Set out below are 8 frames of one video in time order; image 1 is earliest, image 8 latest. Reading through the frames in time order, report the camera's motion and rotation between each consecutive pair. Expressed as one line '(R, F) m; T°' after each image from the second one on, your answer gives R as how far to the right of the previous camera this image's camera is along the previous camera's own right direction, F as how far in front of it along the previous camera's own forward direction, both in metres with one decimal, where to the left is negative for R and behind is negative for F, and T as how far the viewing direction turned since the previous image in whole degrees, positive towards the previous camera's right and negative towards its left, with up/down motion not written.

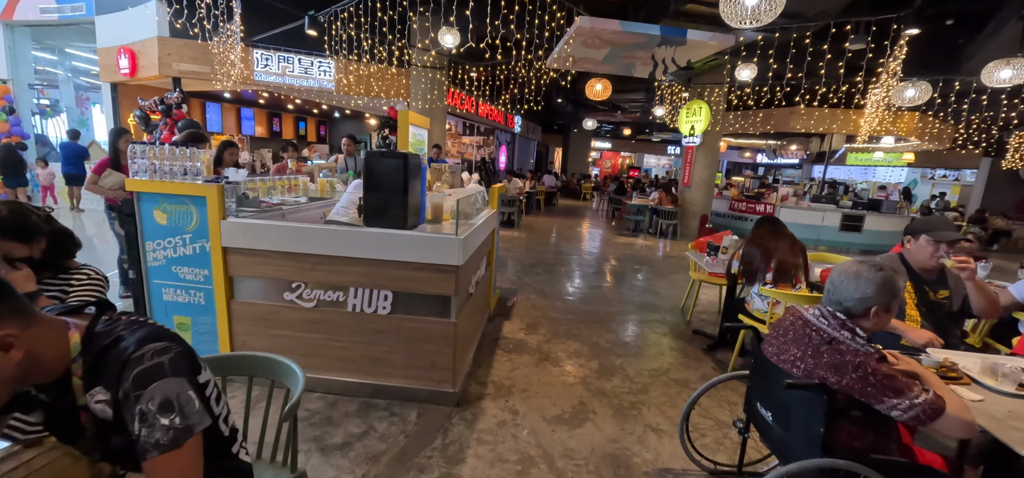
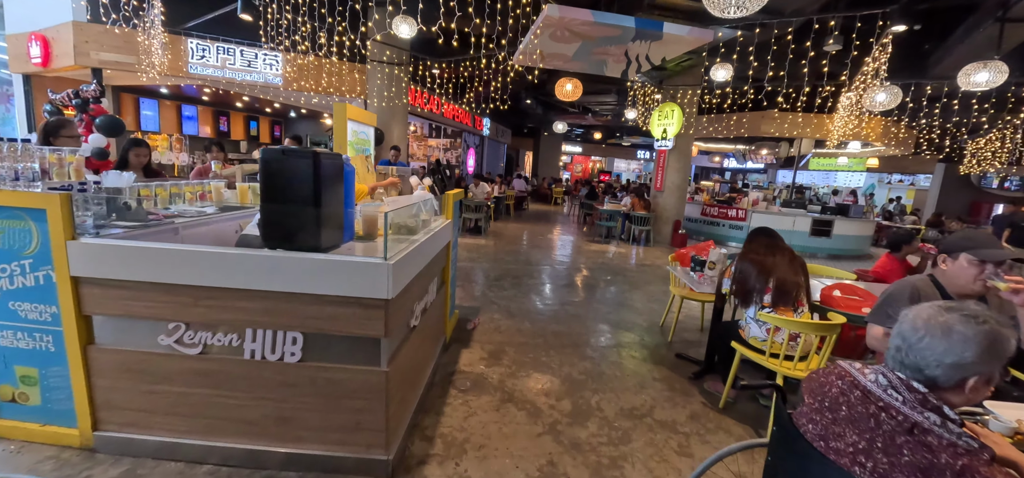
(+0.1, +0.5) m; +4°
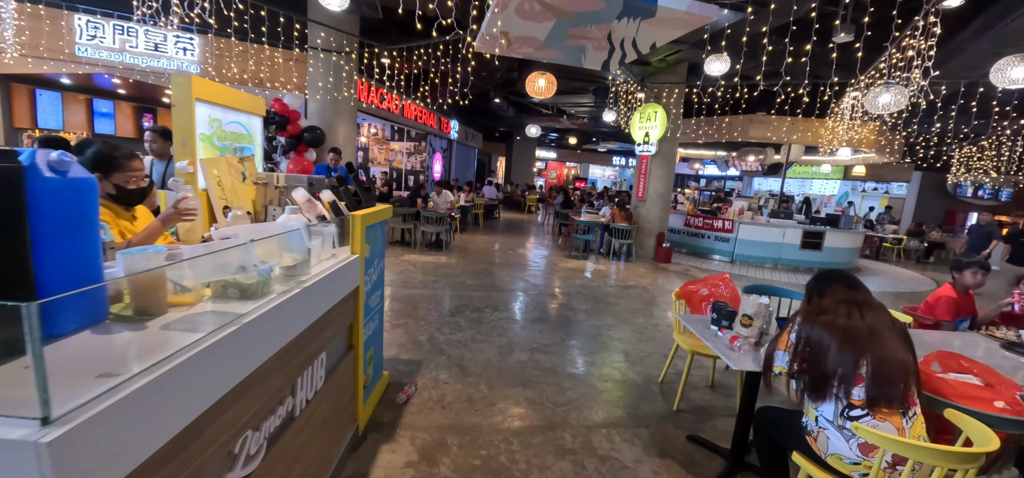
(+0.2, +1.1) m; +3°
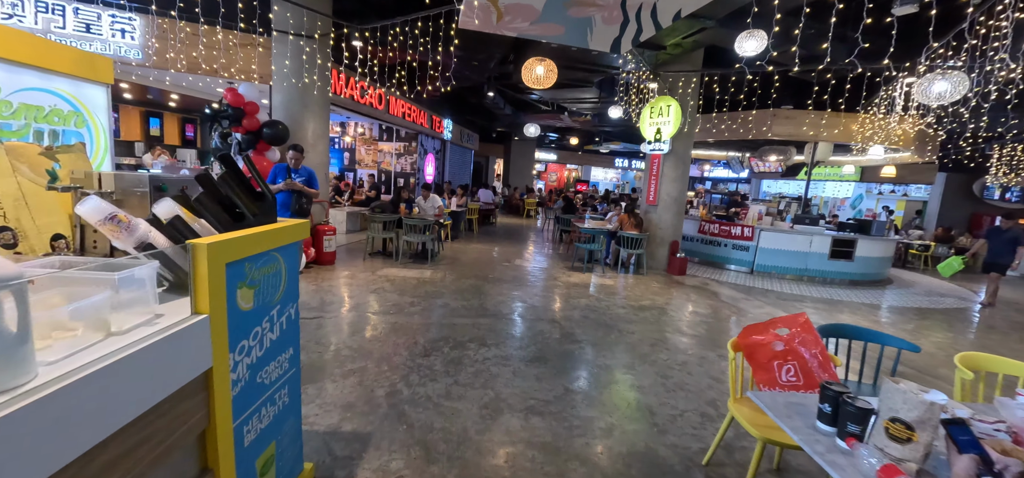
(+0.1, +0.9) m; 0°
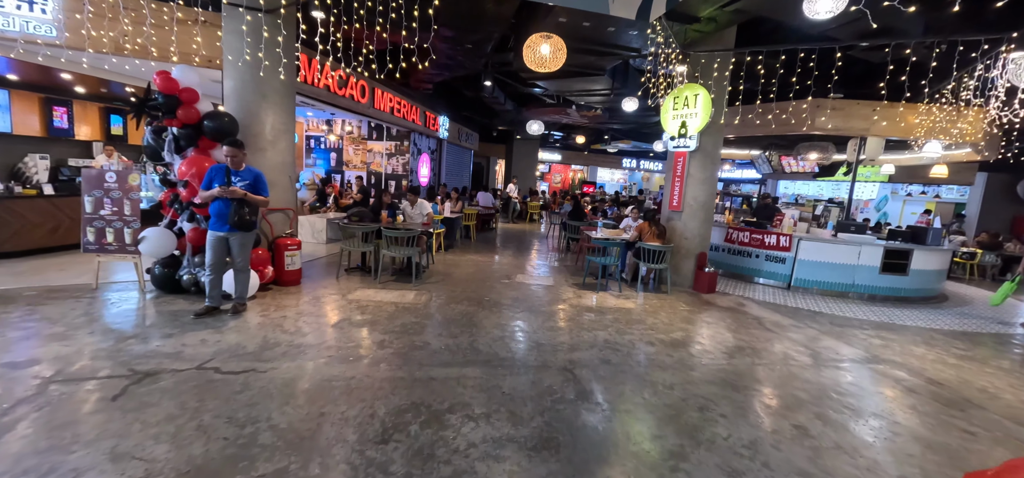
(0.0, +1.1) m; 0°
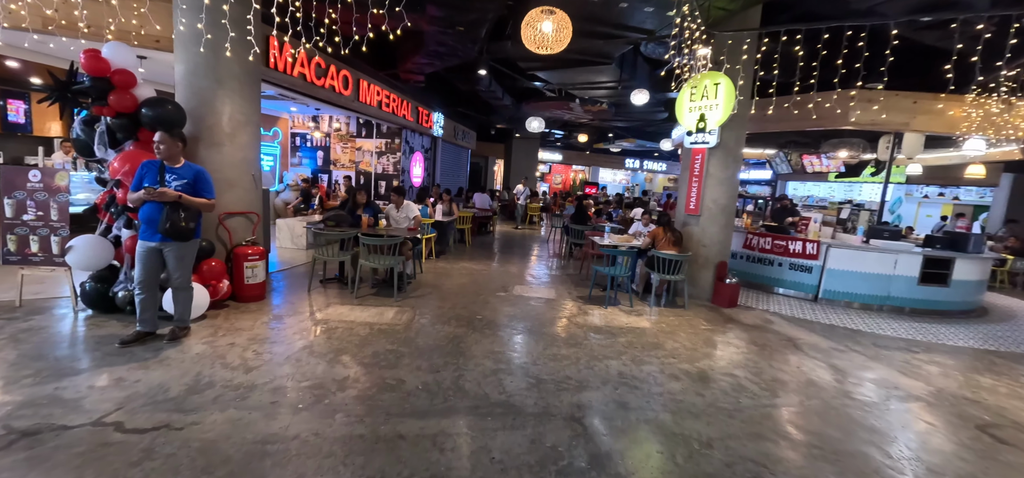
(0.0, +0.7) m; 0°
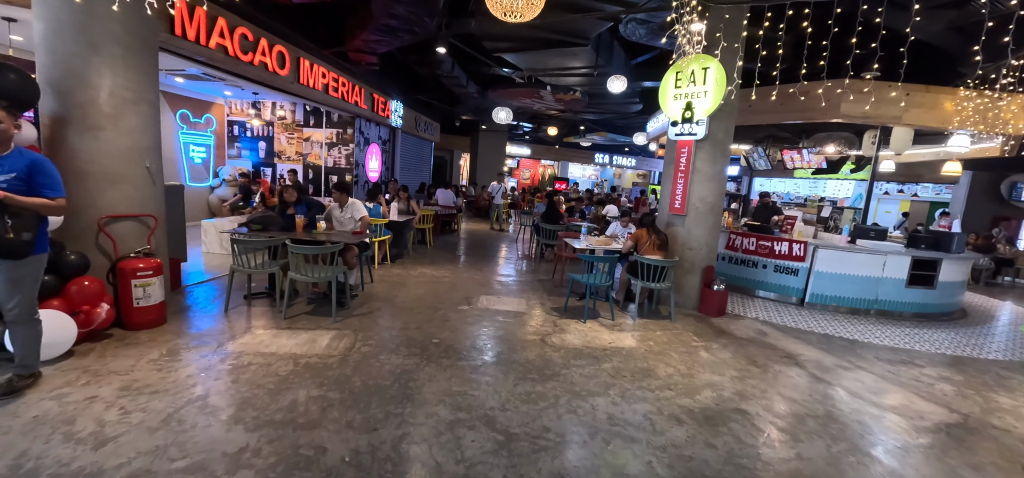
(+0.1, +0.7) m; +4°
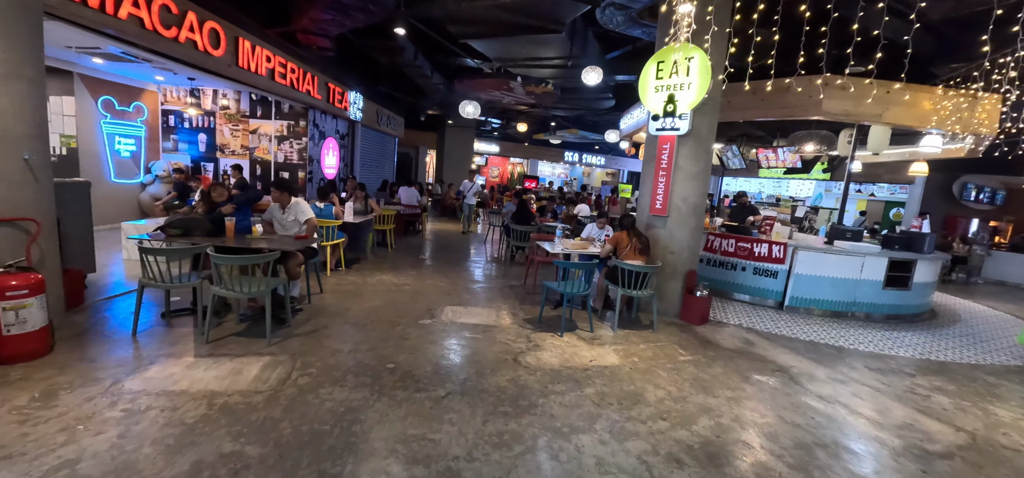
(0.0, +0.5) m; +4°
